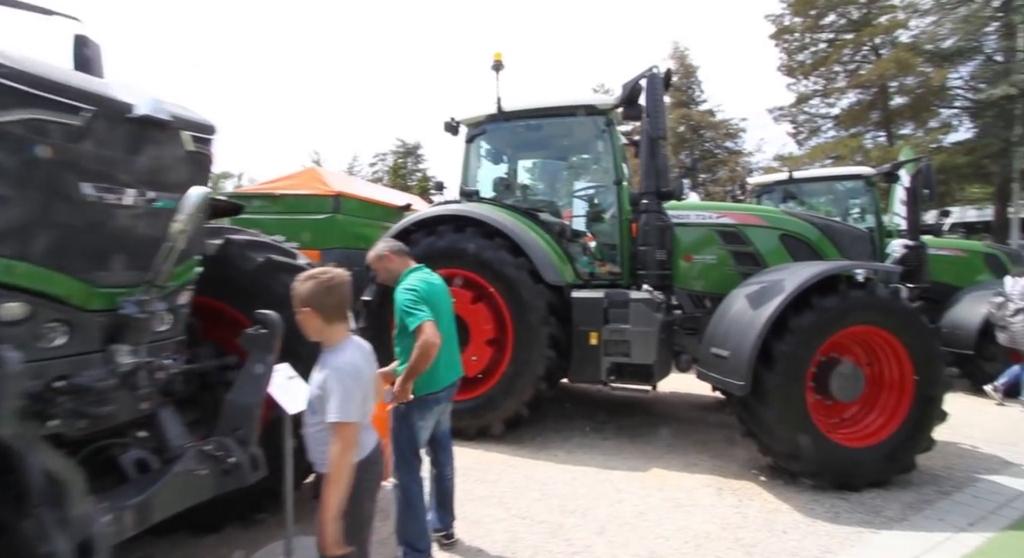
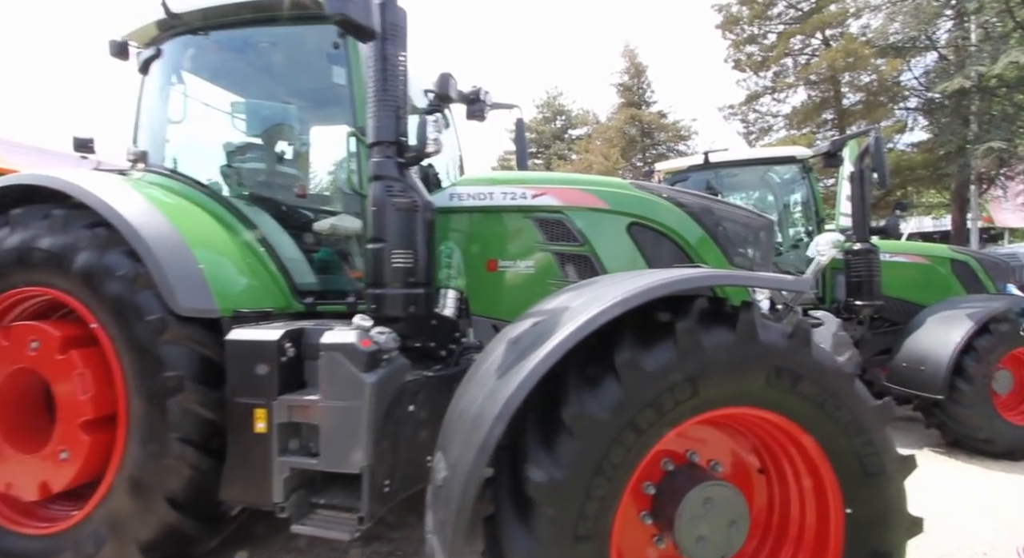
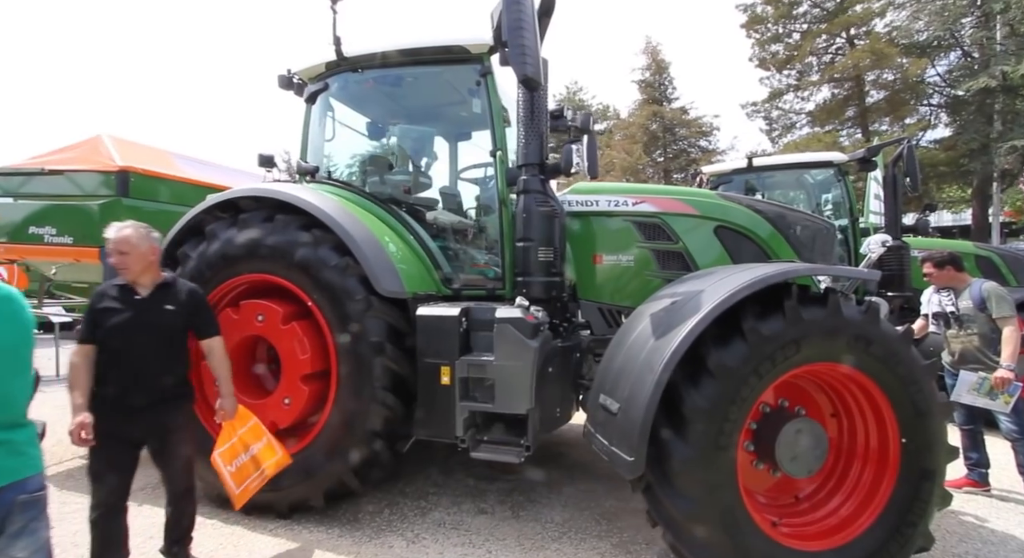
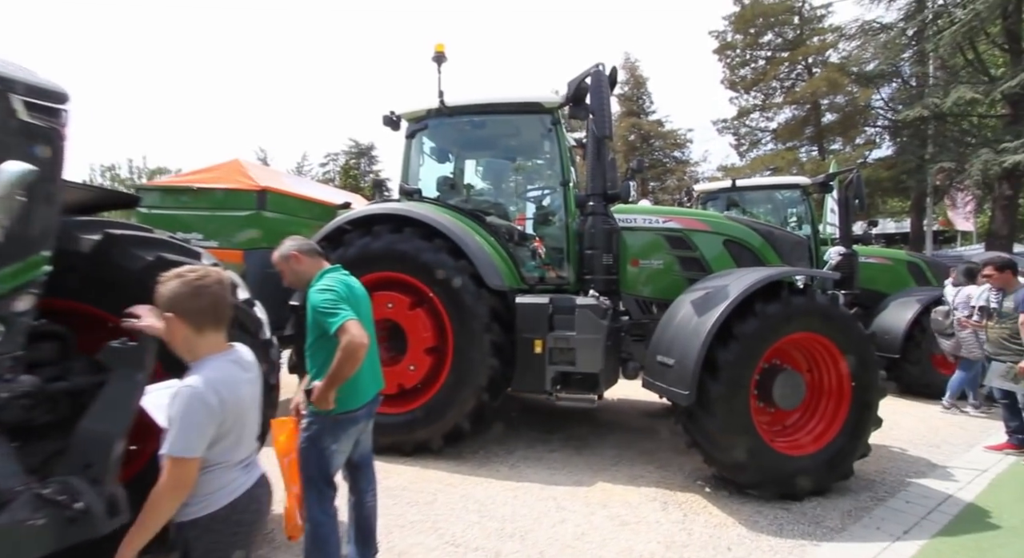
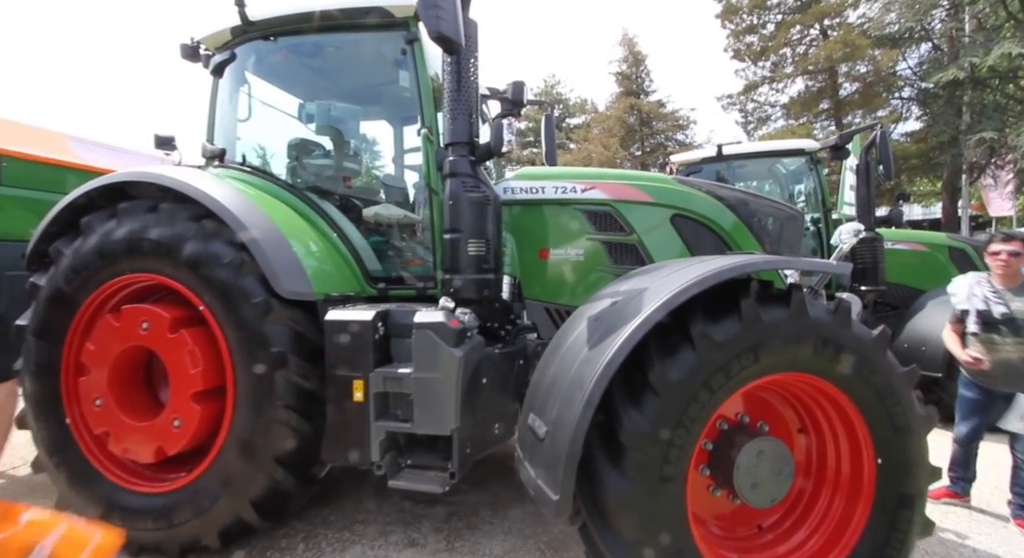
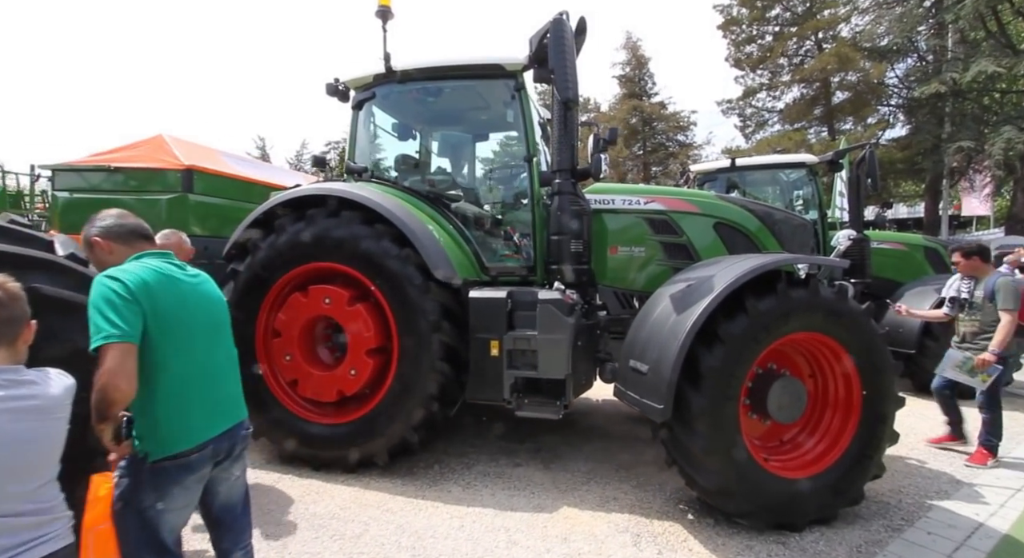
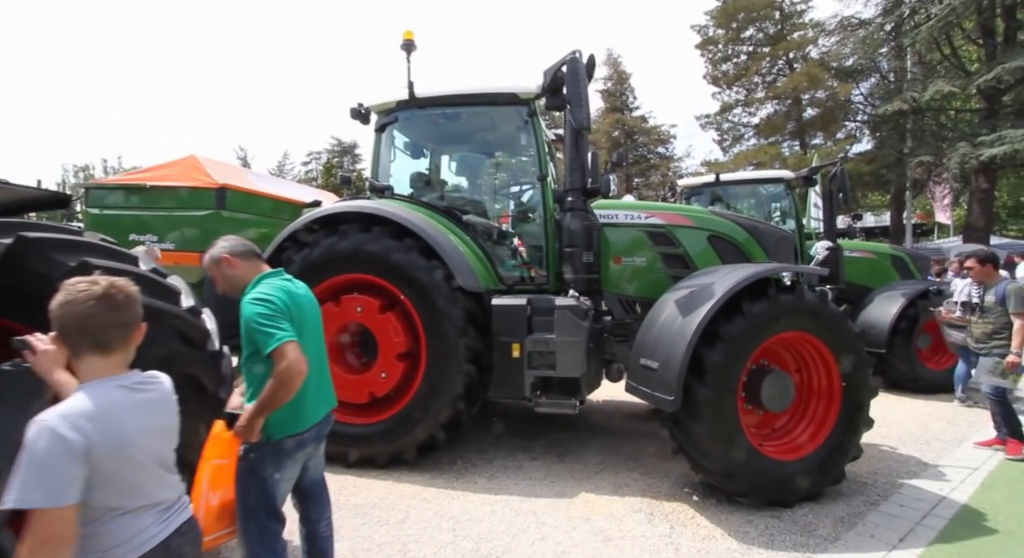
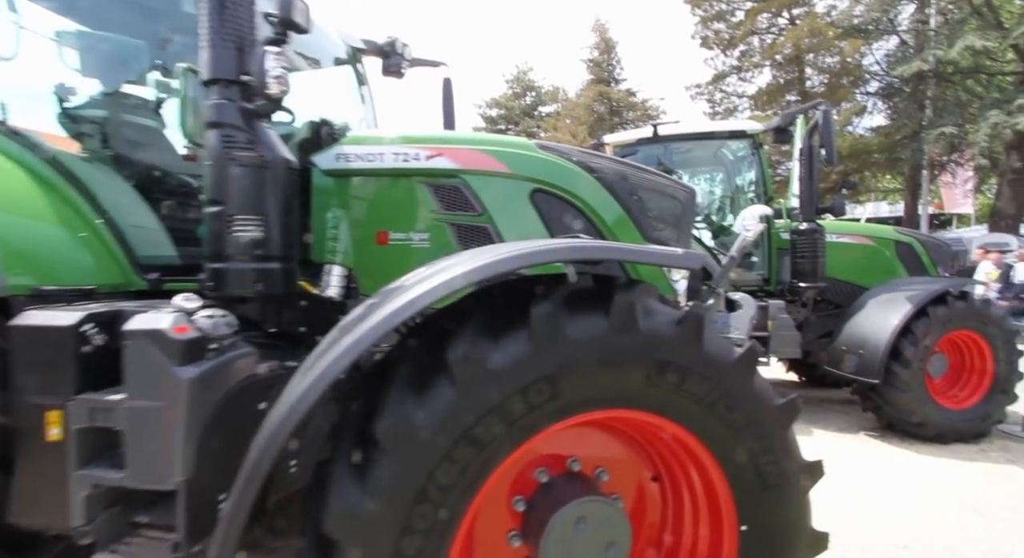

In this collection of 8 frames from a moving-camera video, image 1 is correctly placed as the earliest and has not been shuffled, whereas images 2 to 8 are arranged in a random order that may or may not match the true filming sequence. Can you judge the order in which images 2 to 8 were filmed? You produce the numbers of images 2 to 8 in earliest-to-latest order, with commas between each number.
4, 7, 6, 3, 5, 2, 8
